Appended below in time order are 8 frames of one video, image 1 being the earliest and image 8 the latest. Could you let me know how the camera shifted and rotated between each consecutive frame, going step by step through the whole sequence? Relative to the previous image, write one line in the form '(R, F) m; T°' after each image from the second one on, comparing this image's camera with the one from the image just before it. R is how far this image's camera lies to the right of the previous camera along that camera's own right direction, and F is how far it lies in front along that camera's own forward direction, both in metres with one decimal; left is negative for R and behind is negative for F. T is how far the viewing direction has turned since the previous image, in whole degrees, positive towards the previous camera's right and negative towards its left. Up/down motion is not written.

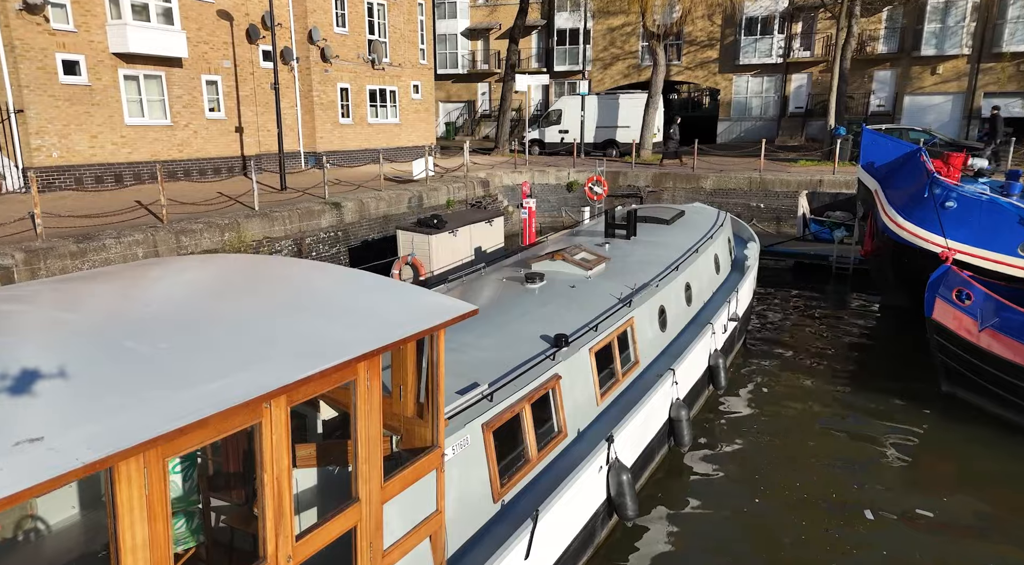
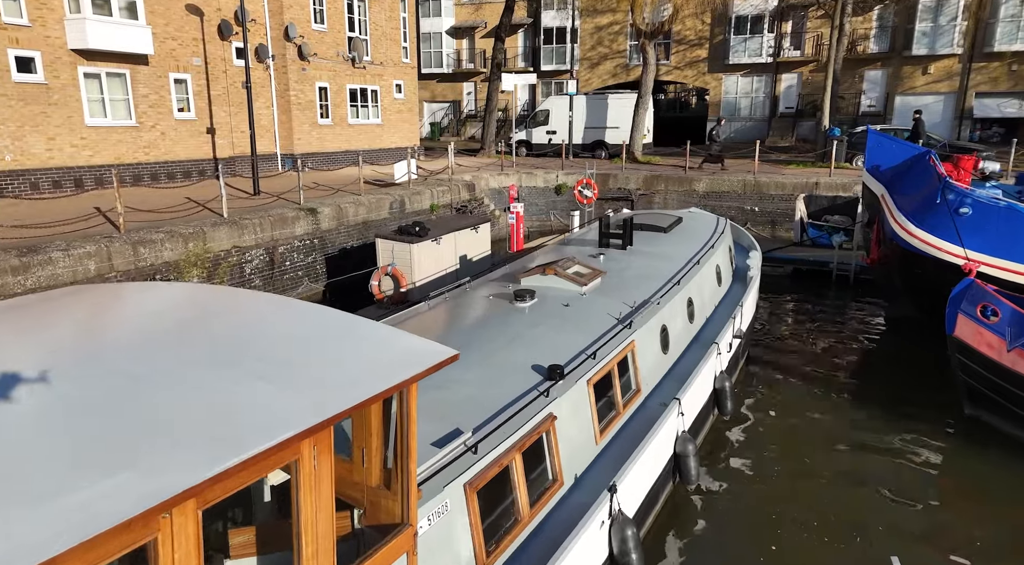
(0.0, +0.8) m; +1°
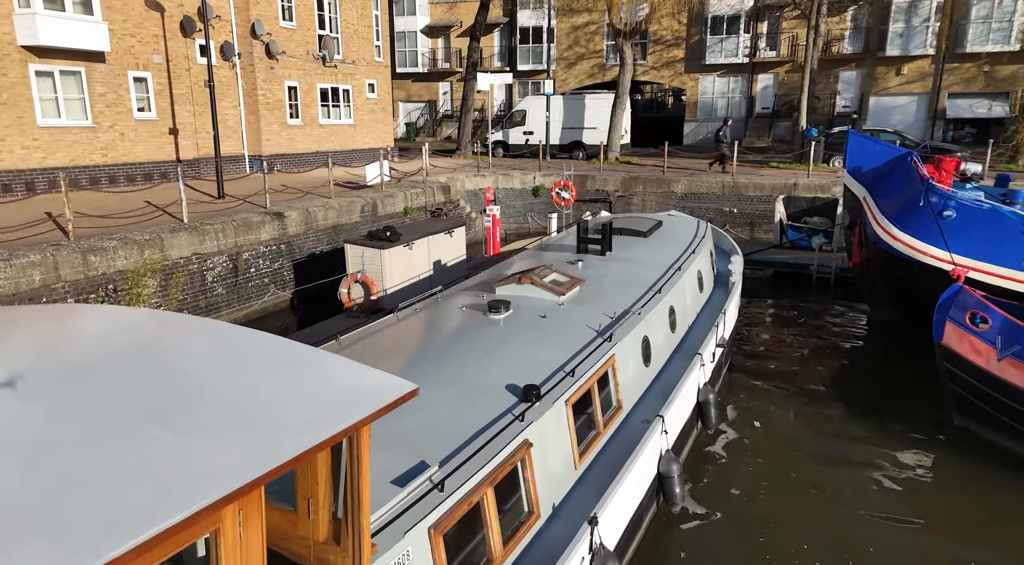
(+0.1, +0.4) m; +2°
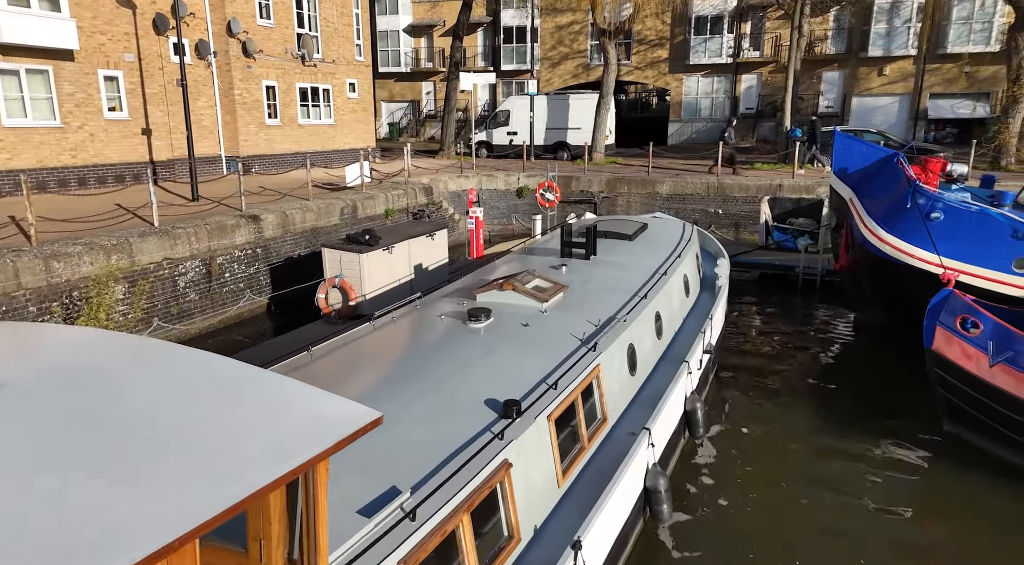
(+0.1, +0.3) m; +1°
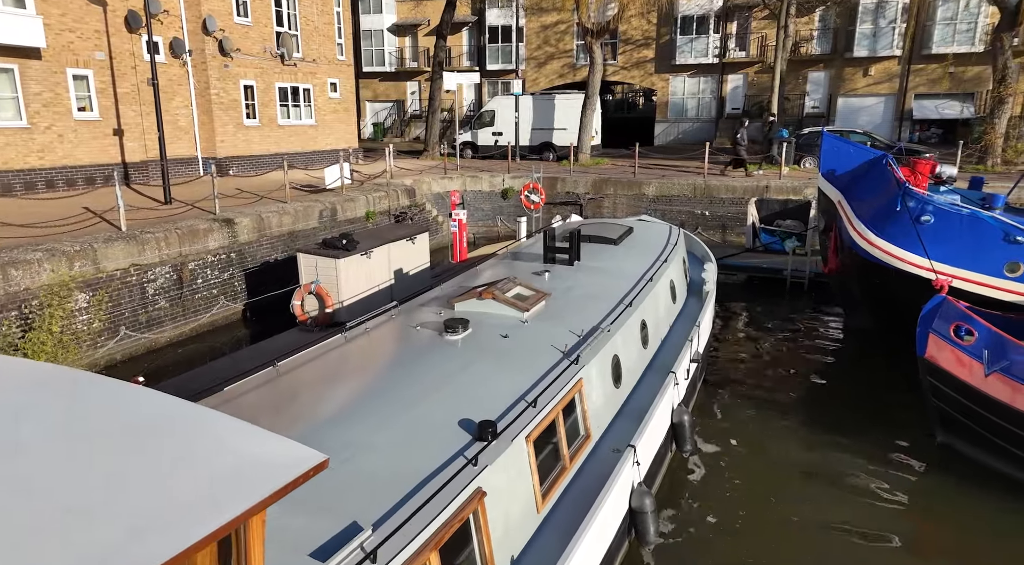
(+0.1, +0.3) m; +1°
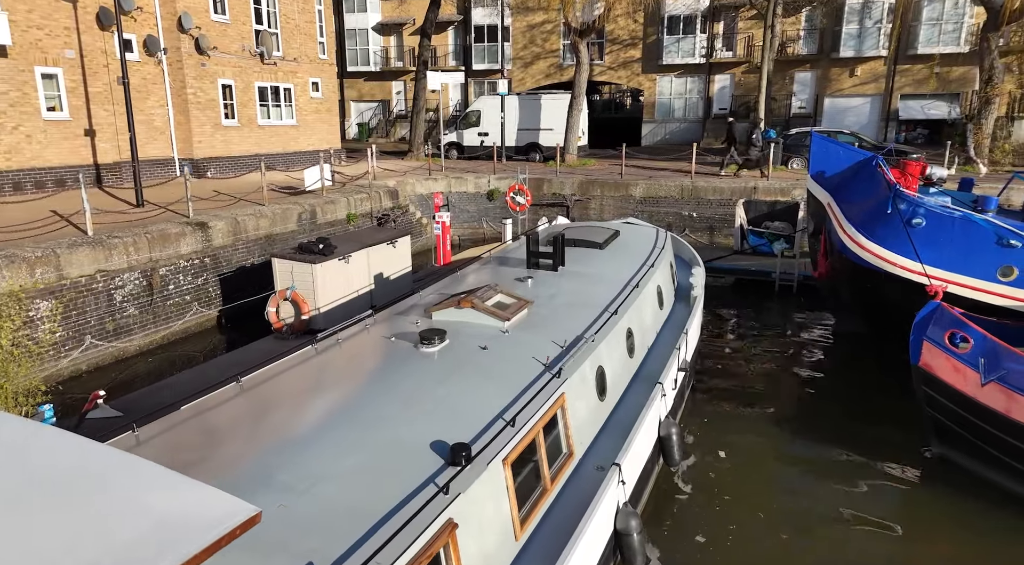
(+0.1, +0.3) m; +1°
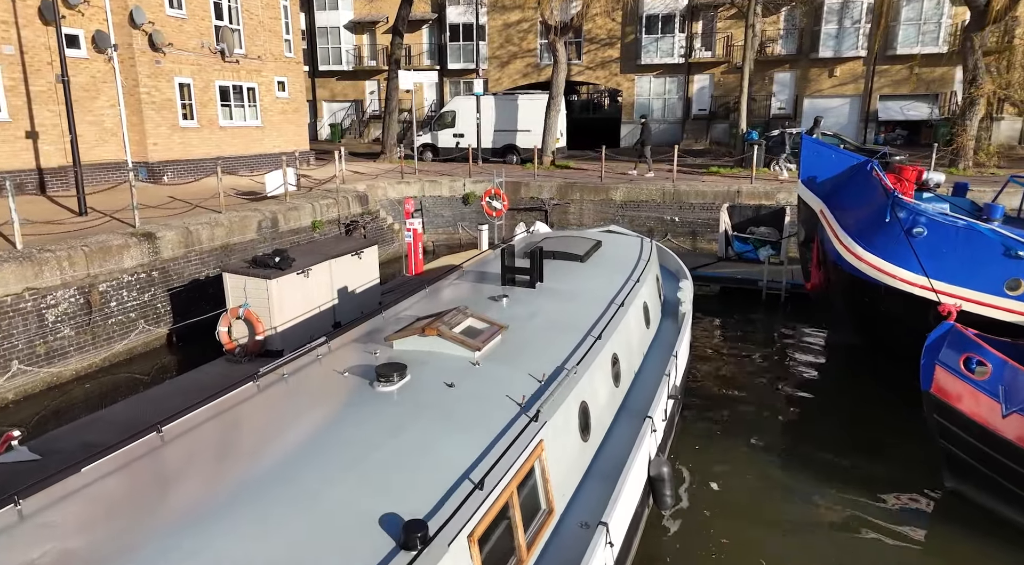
(+0.1, +0.8) m; +2°
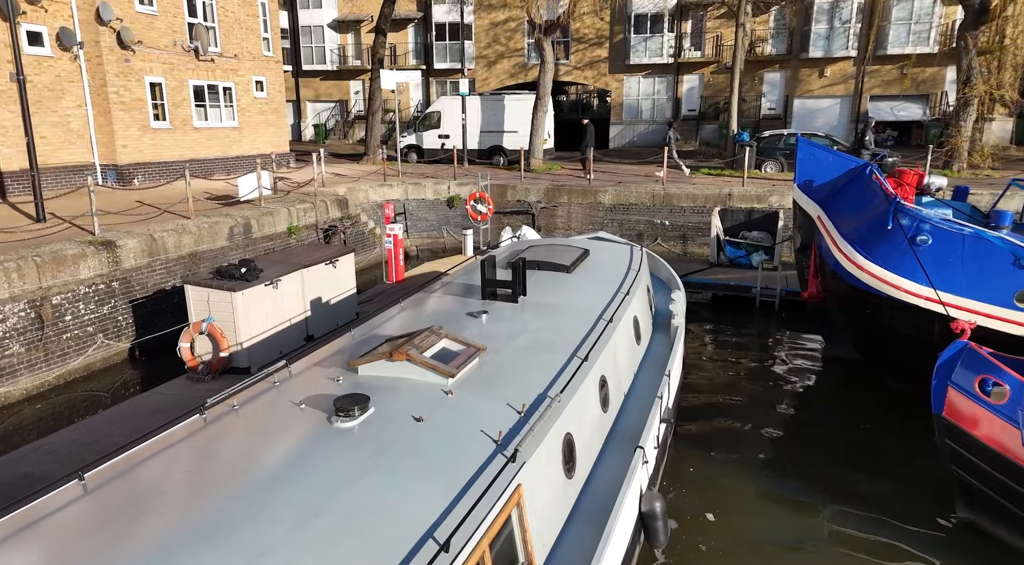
(+0.1, +0.5) m; +1°
